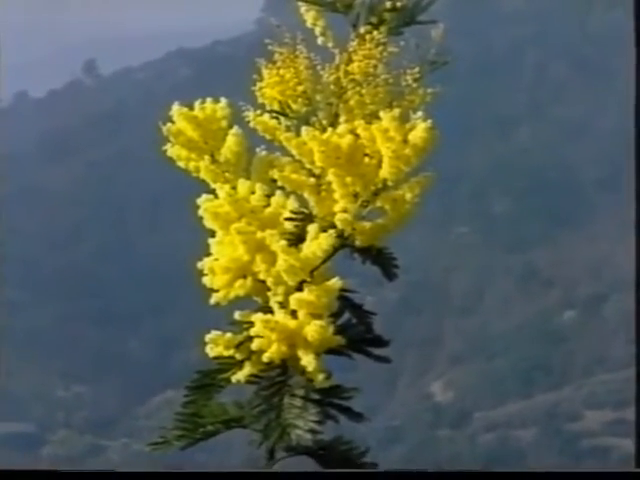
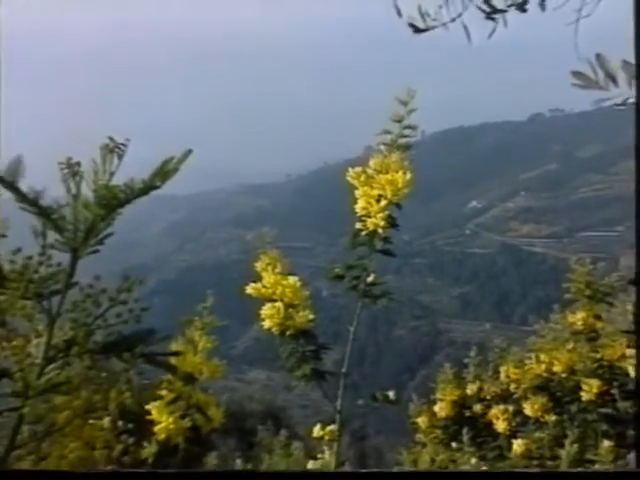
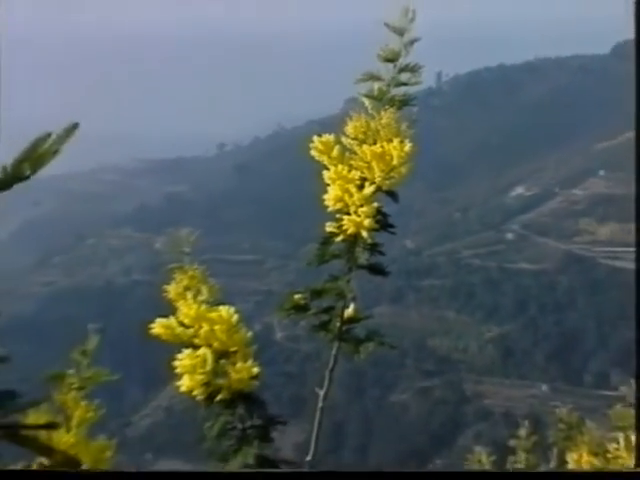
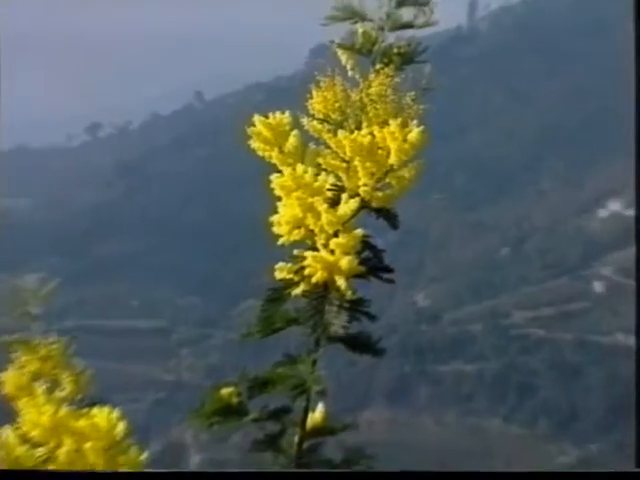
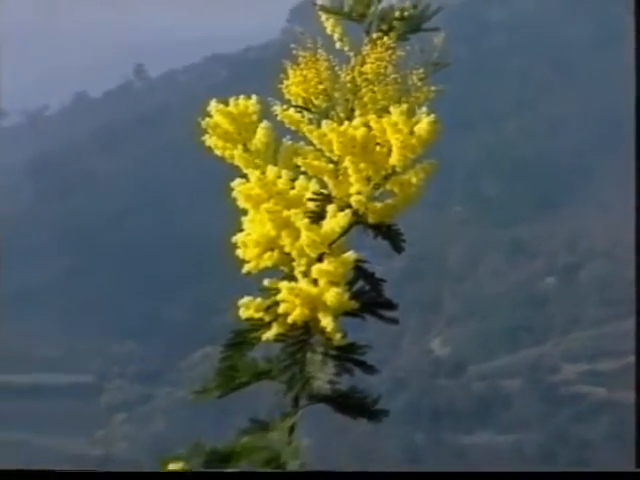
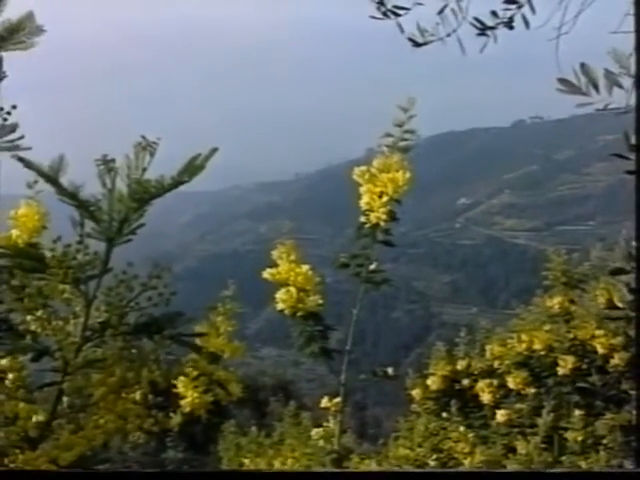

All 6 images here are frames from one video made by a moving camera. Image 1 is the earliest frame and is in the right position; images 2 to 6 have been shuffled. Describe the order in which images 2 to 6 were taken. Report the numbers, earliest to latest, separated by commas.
5, 4, 3, 2, 6
